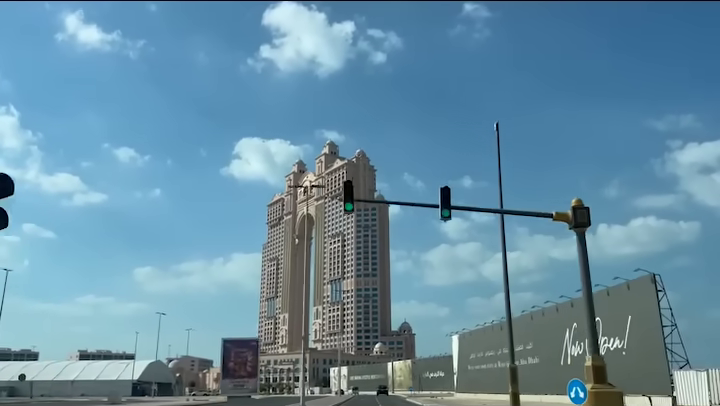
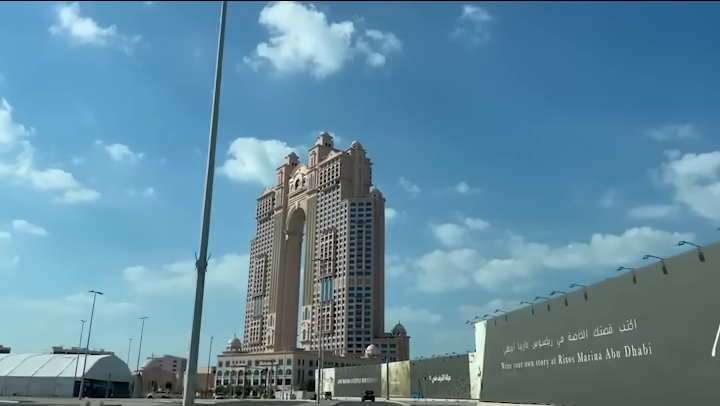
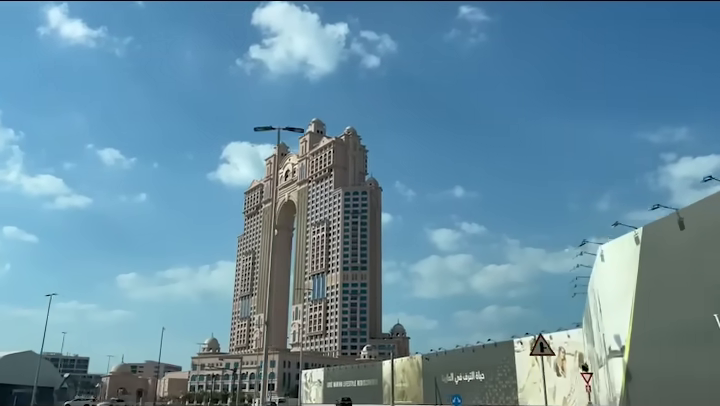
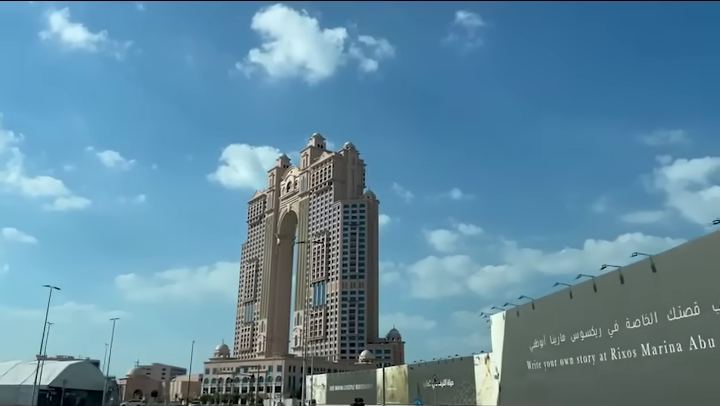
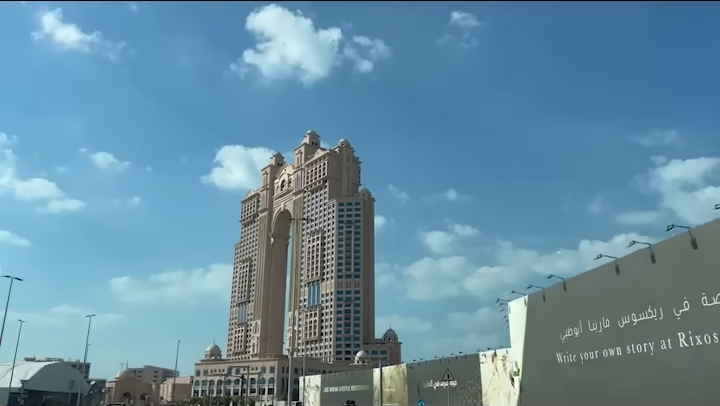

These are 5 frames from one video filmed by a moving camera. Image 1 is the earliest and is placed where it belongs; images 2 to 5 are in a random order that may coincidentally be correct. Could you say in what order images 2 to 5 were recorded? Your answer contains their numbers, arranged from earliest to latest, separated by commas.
2, 4, 5, 3
